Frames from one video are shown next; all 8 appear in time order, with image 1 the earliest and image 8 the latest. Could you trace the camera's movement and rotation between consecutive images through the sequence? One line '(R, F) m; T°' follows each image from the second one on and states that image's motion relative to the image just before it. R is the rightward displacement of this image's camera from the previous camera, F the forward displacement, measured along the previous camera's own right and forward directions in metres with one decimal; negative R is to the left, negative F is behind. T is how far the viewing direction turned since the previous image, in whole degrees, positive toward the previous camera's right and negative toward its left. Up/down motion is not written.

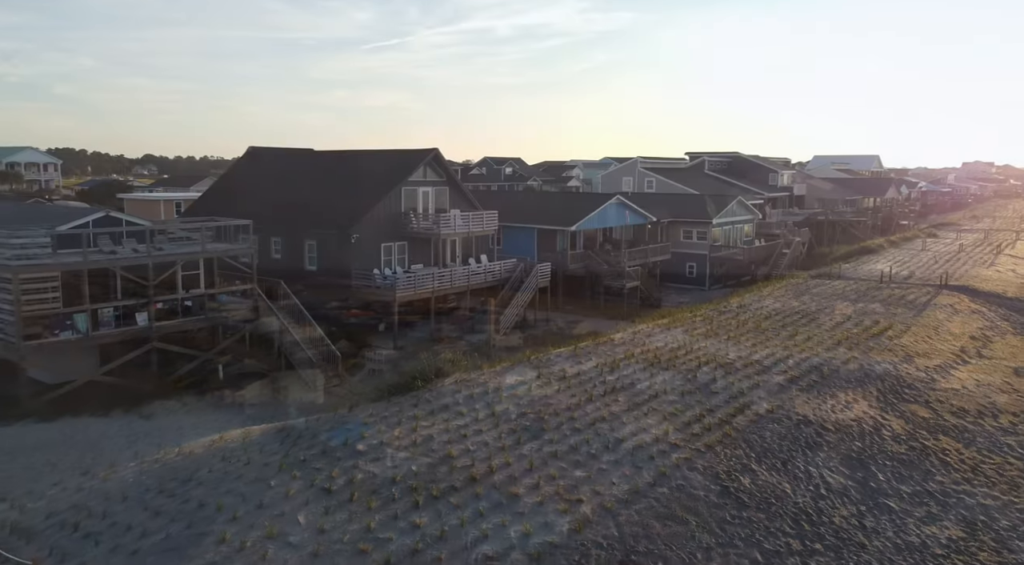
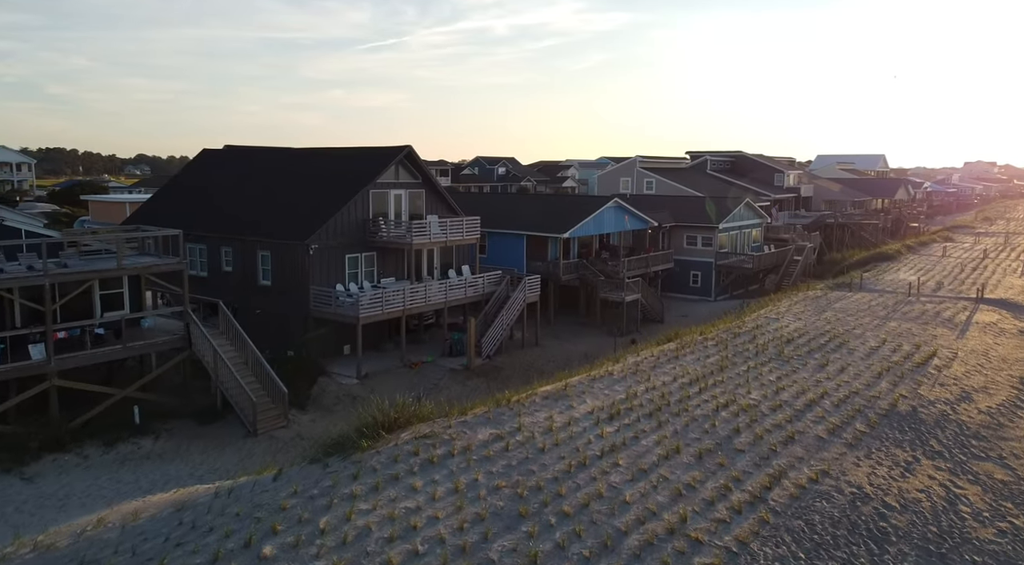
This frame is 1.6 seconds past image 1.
(+0.4, +3.2) m; 0°
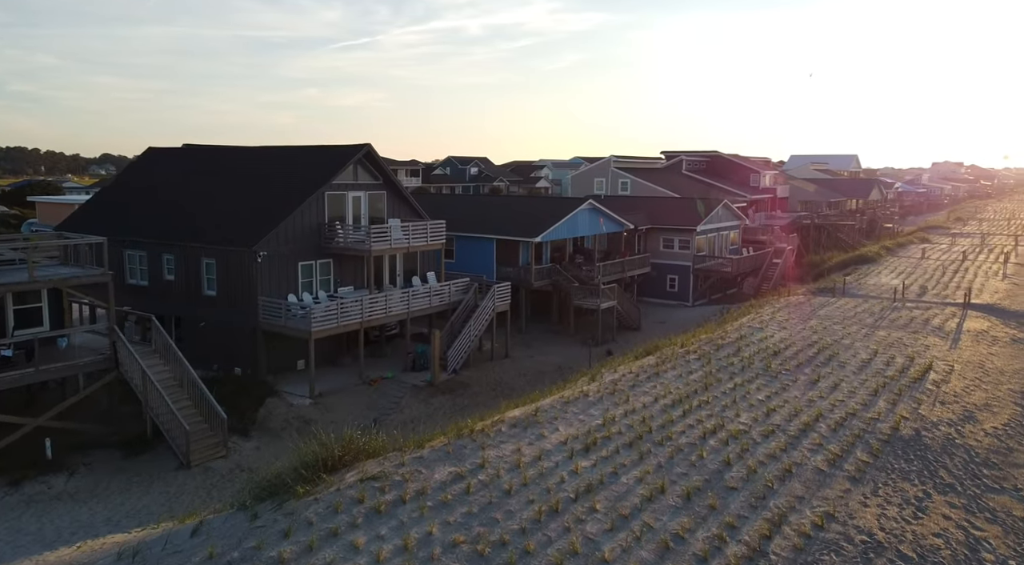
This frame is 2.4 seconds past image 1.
(+0.2, +1.6) m; +2°
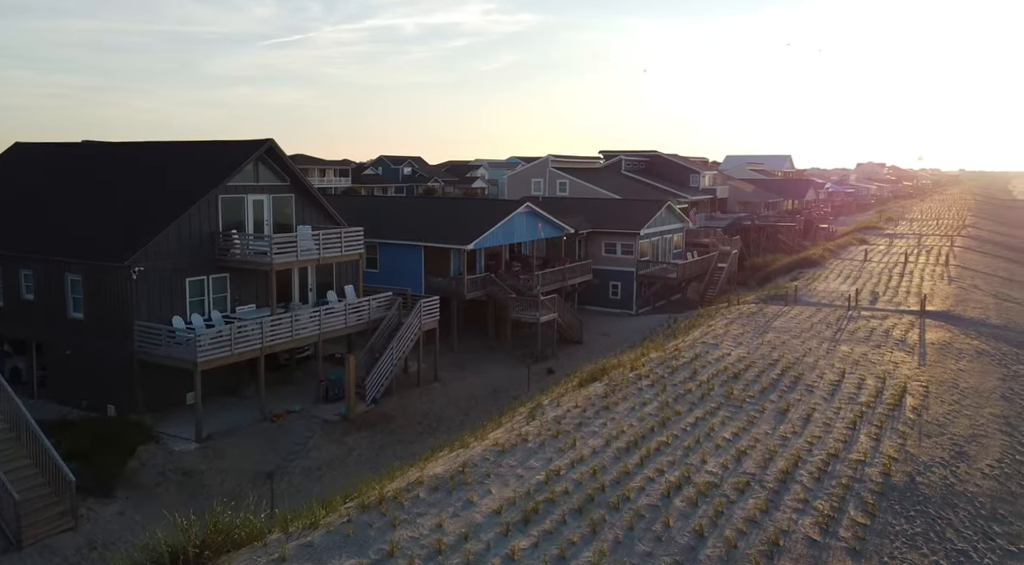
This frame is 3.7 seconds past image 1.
(+0.3, +2.6) m; +5°
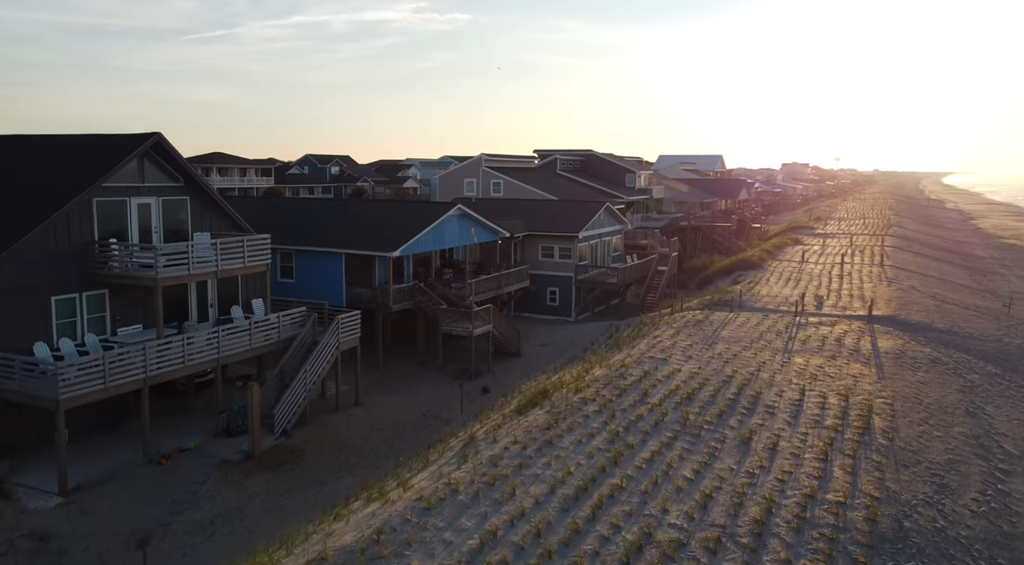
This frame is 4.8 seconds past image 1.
(+0.2, +2.0) m; +5°
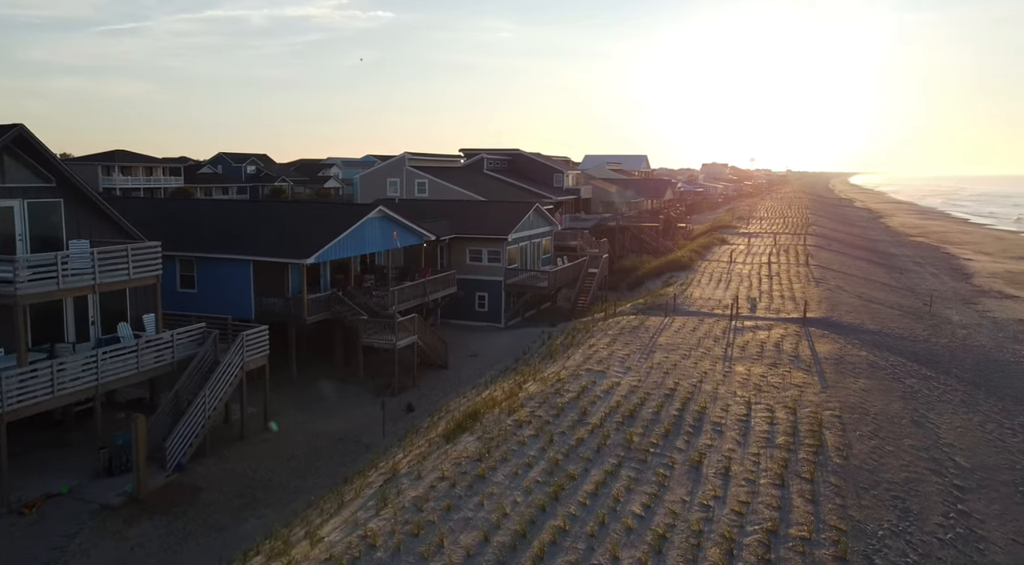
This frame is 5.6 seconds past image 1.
(0.0, +1.5) m; +6°
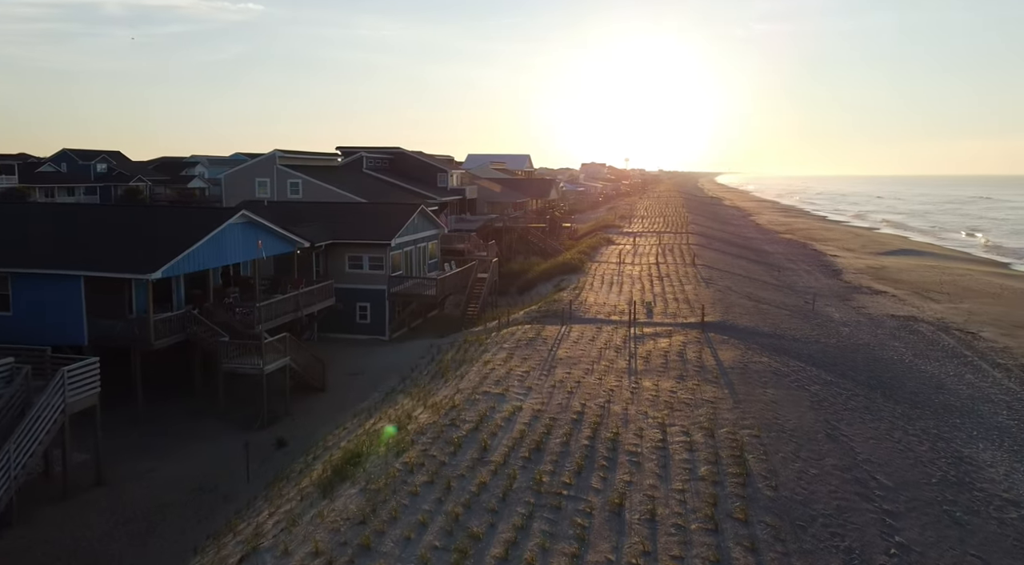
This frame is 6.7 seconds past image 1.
(0.0, +1.9) m; +9°
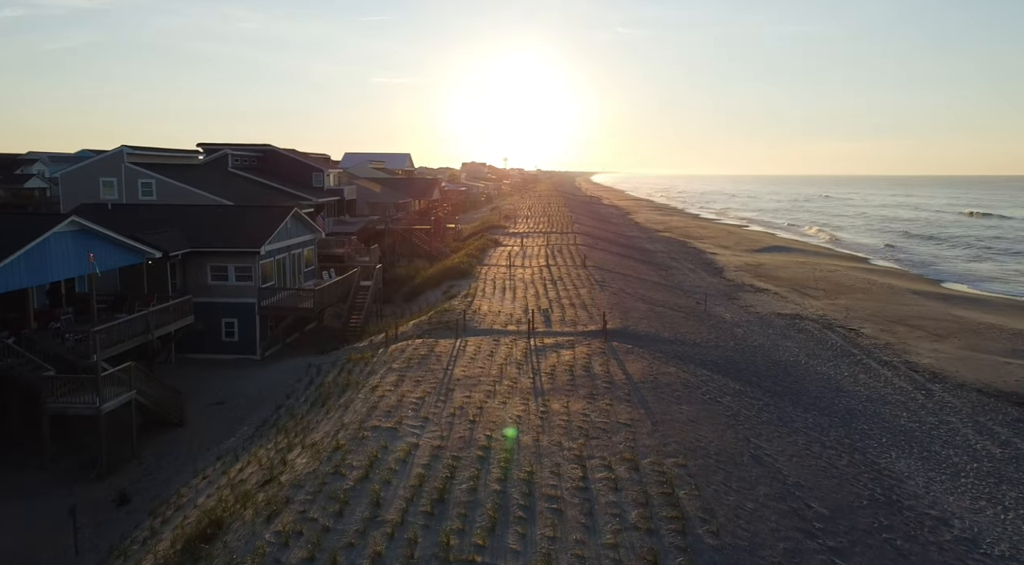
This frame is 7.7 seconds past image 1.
(-0.2, +1.9) m; +9°
